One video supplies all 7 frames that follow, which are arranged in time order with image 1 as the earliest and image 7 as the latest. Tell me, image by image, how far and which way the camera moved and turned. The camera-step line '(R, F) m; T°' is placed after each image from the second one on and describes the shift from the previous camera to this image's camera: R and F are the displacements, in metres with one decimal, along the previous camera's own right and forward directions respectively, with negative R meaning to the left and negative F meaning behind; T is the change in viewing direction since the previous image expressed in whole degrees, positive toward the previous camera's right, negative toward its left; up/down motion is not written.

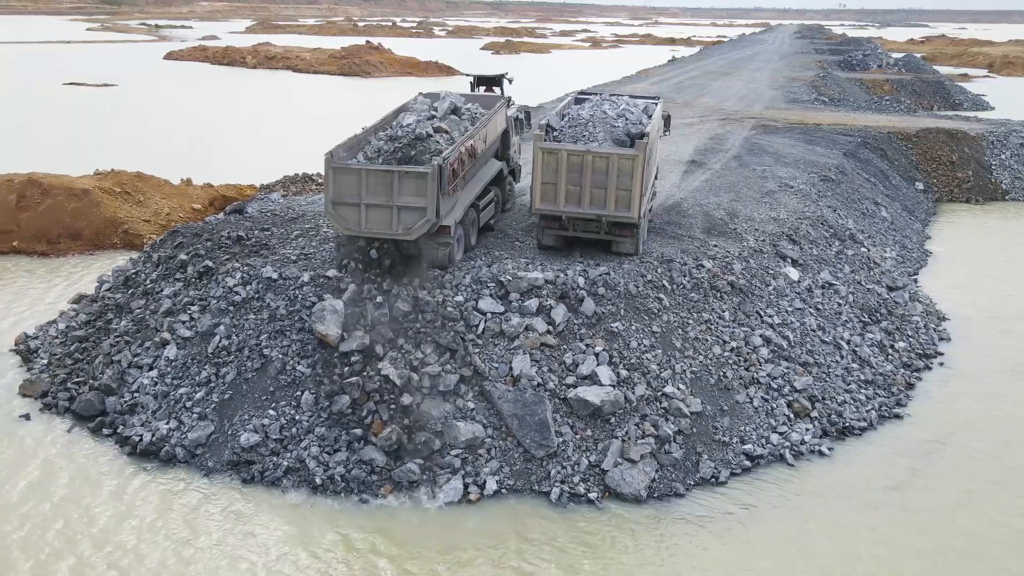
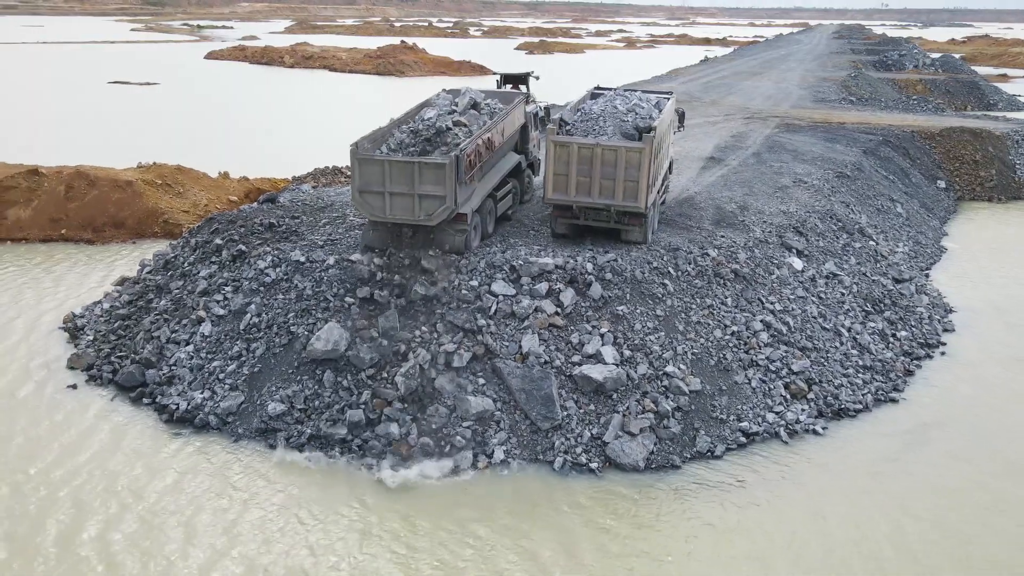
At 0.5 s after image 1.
(+0.3, -0.5) m; -2°
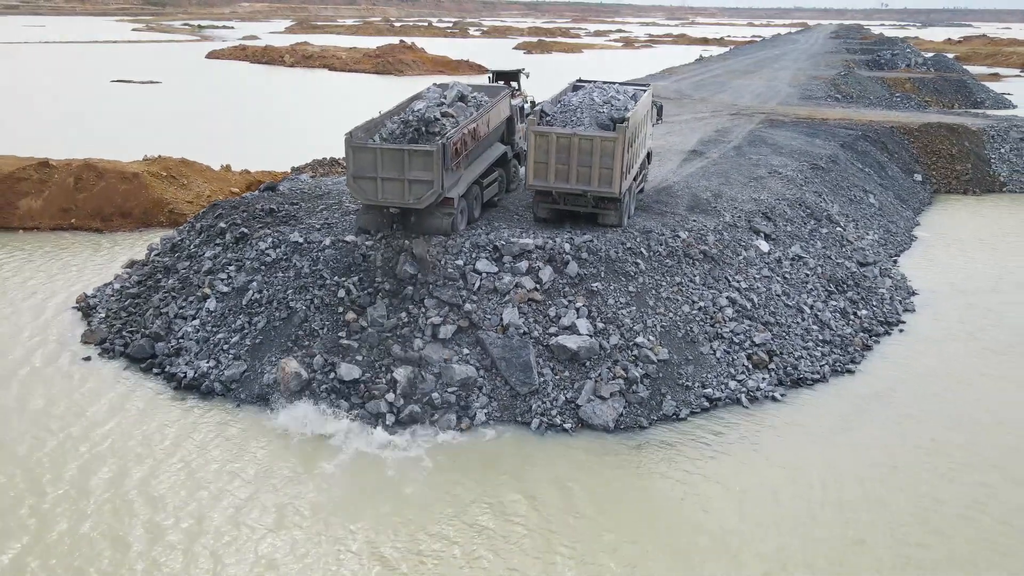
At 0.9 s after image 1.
(+0.2, -0.7) m; 0°
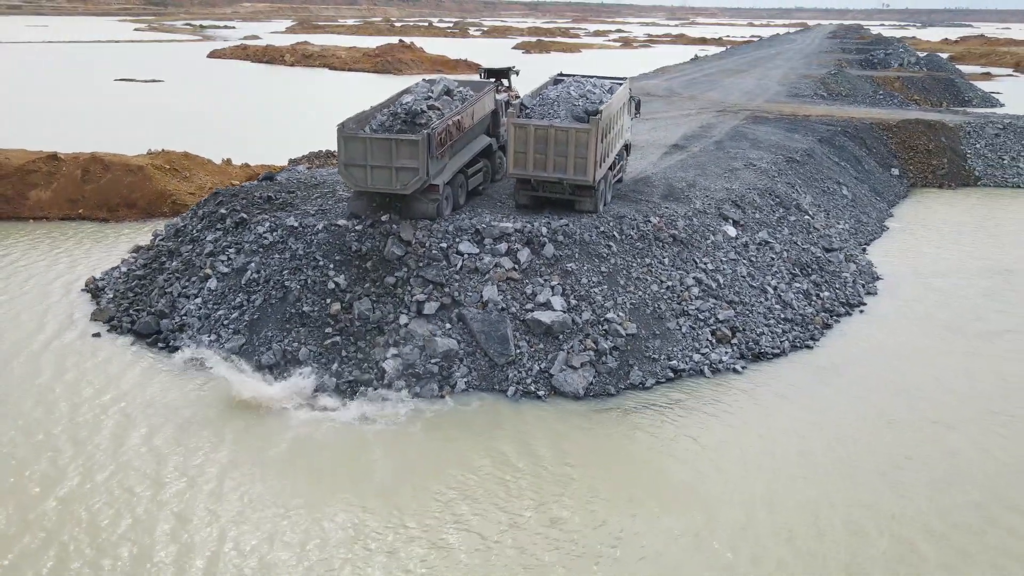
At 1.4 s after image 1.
(+0.3, -0.7) m; 0°
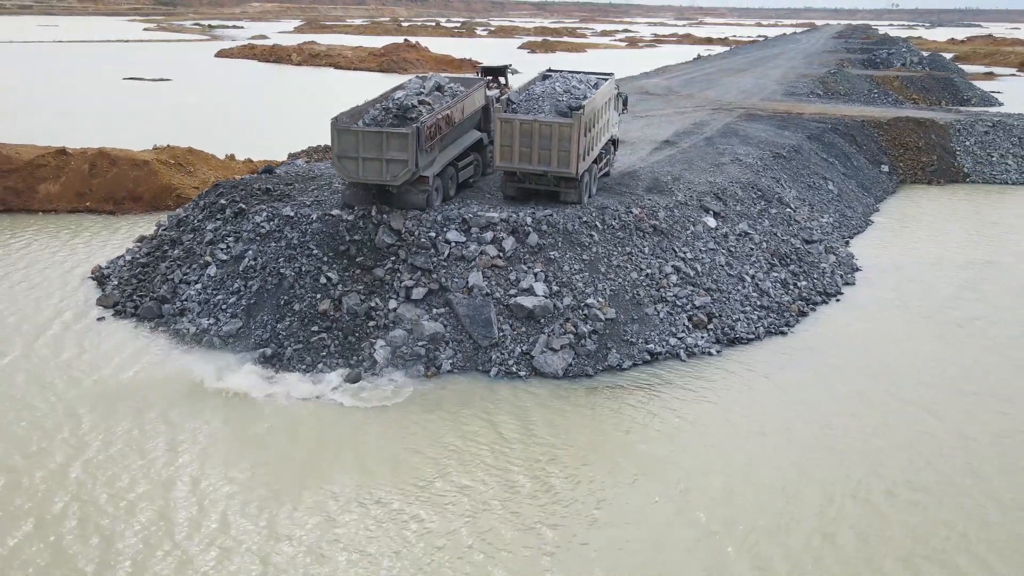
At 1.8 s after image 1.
(+0.3, -0.5) m; -1°
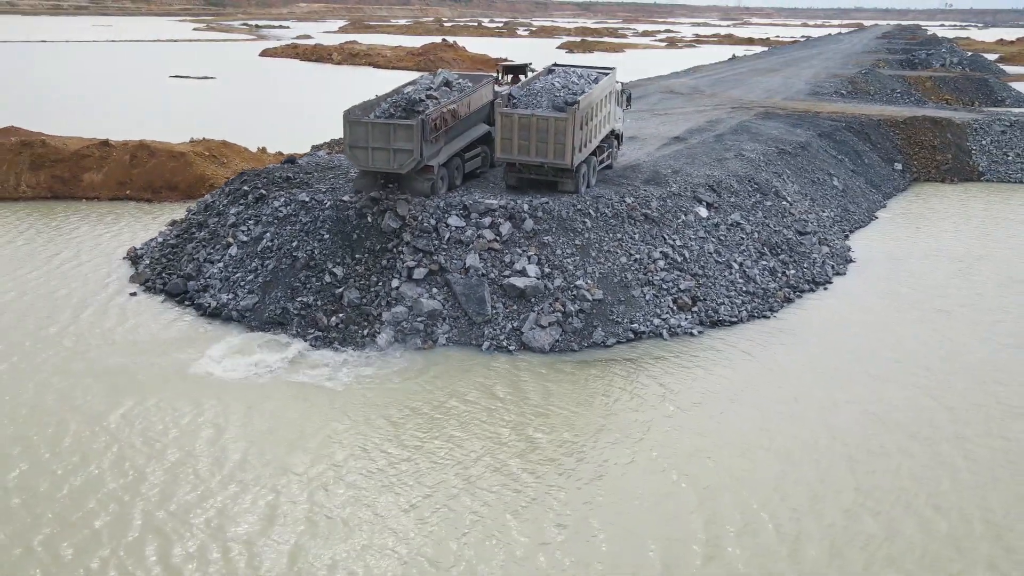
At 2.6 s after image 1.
(+0.7, -0.7) m; -3°
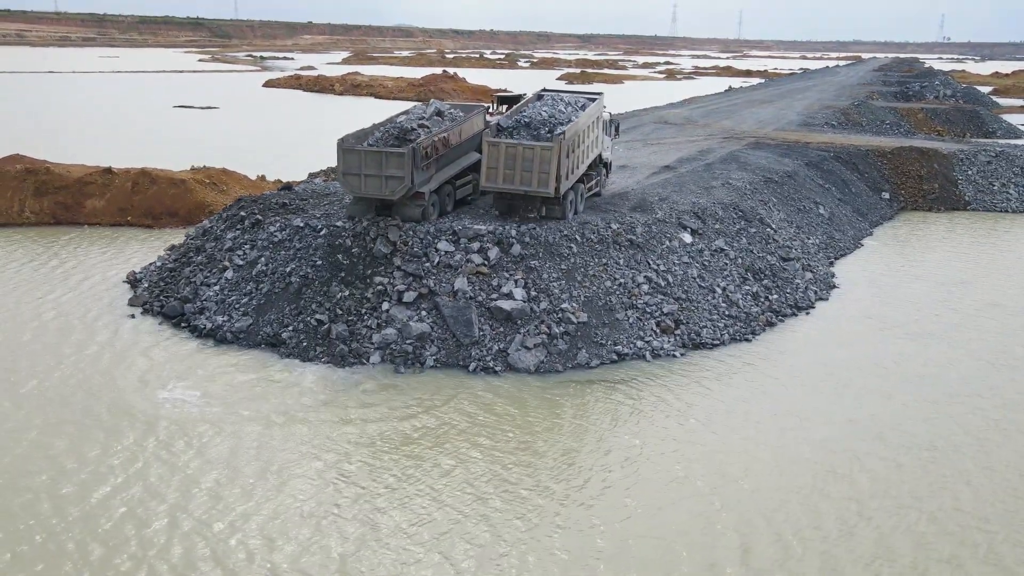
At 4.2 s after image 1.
(+0.2, -0.3) m; 0°
